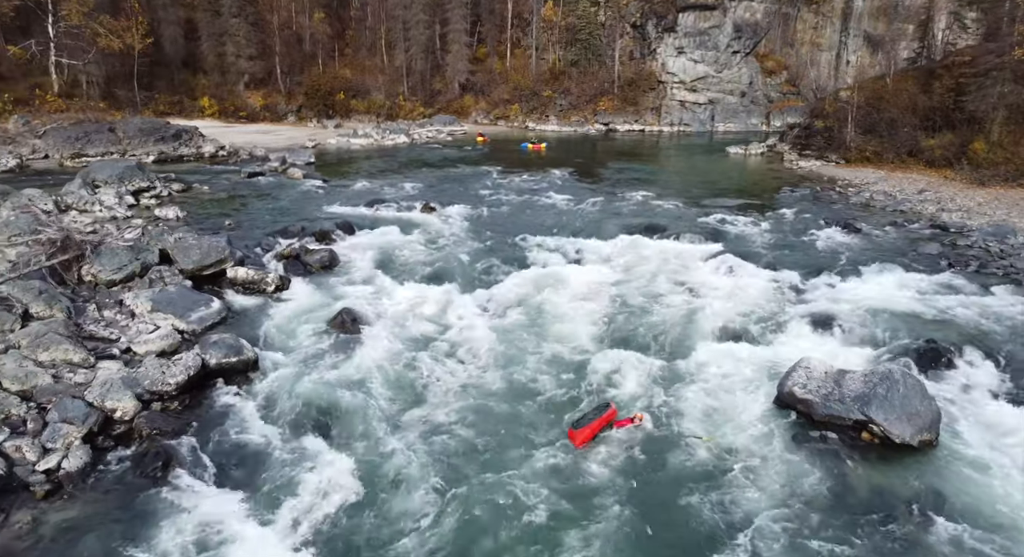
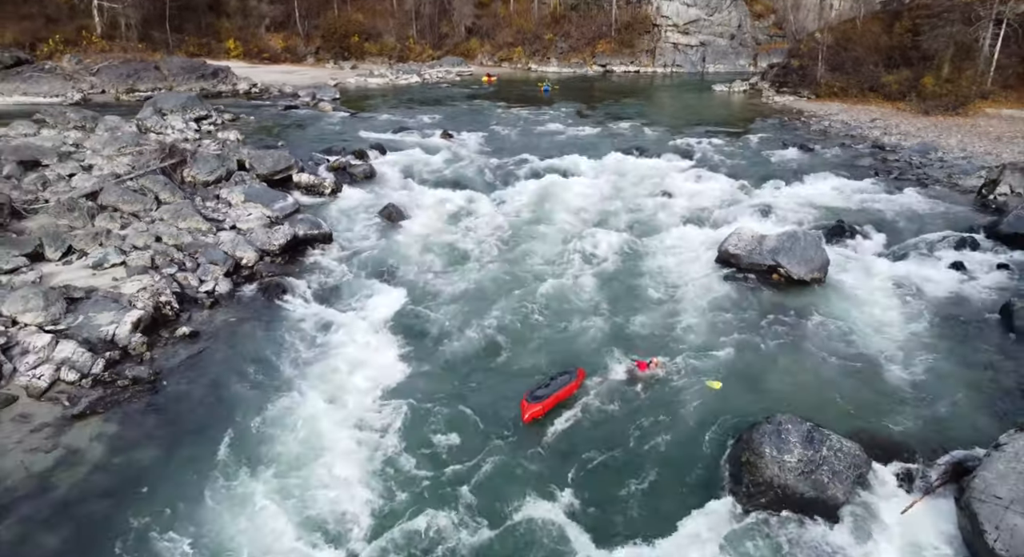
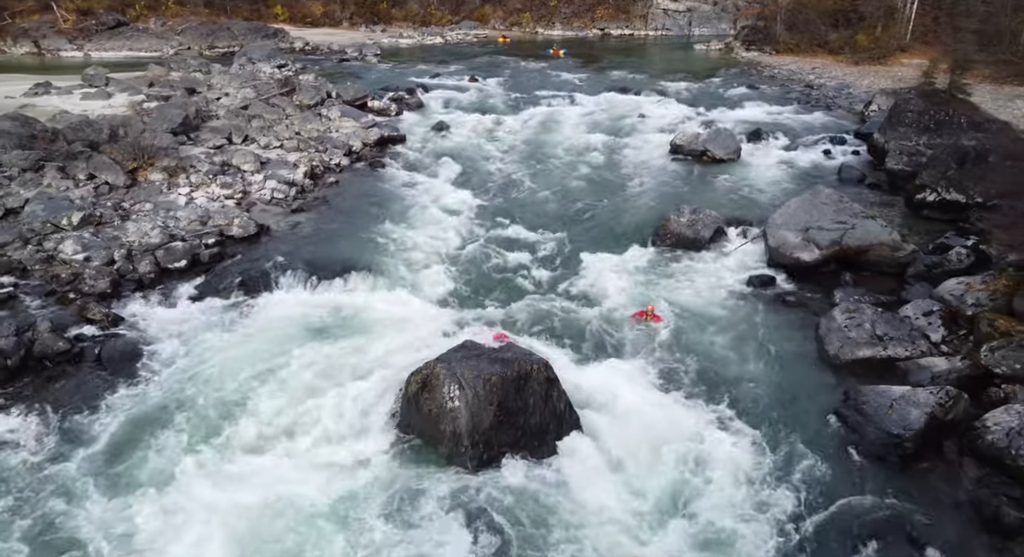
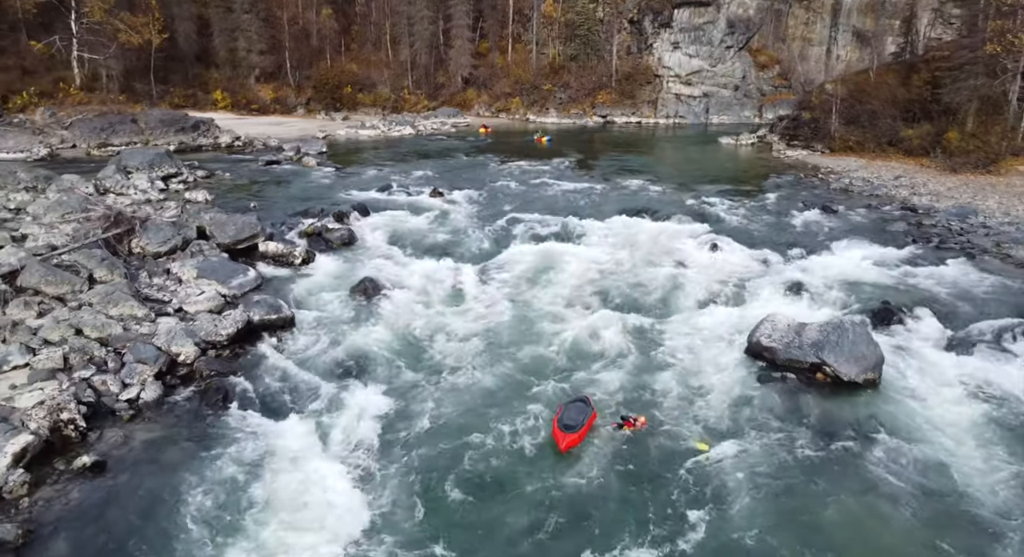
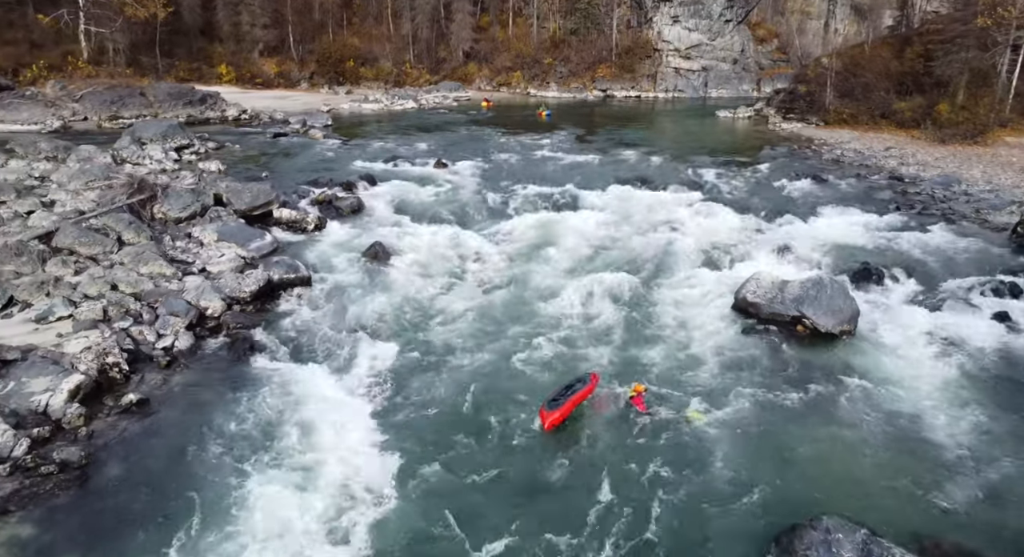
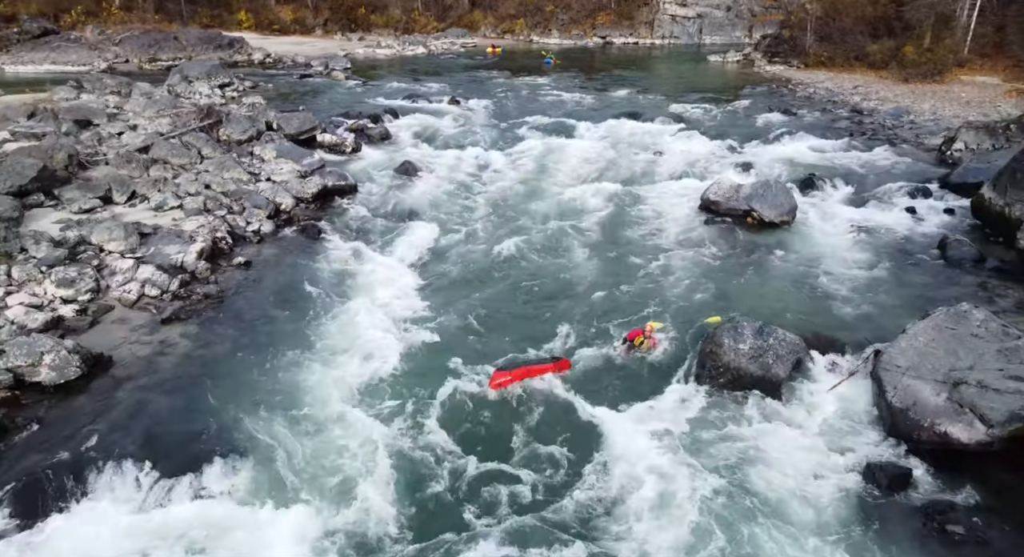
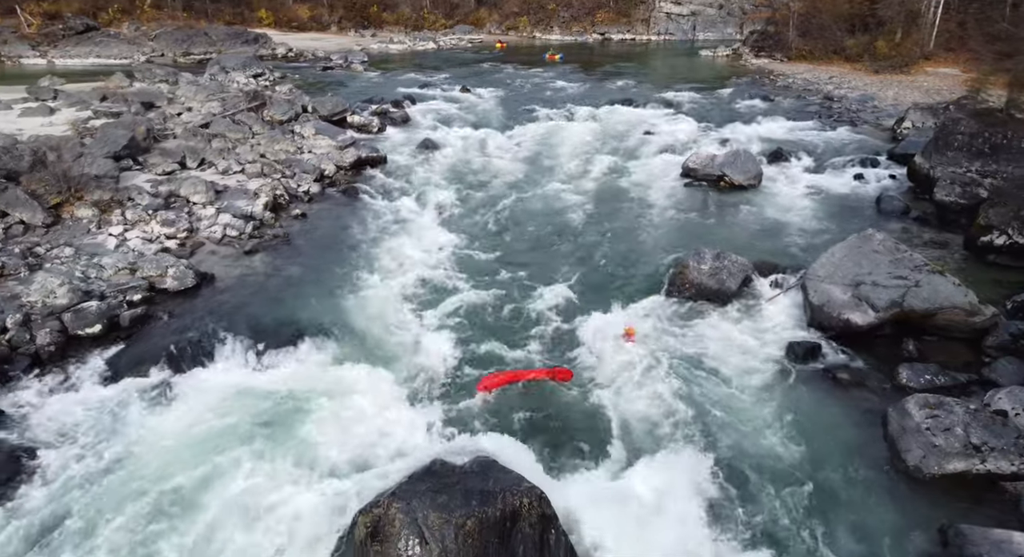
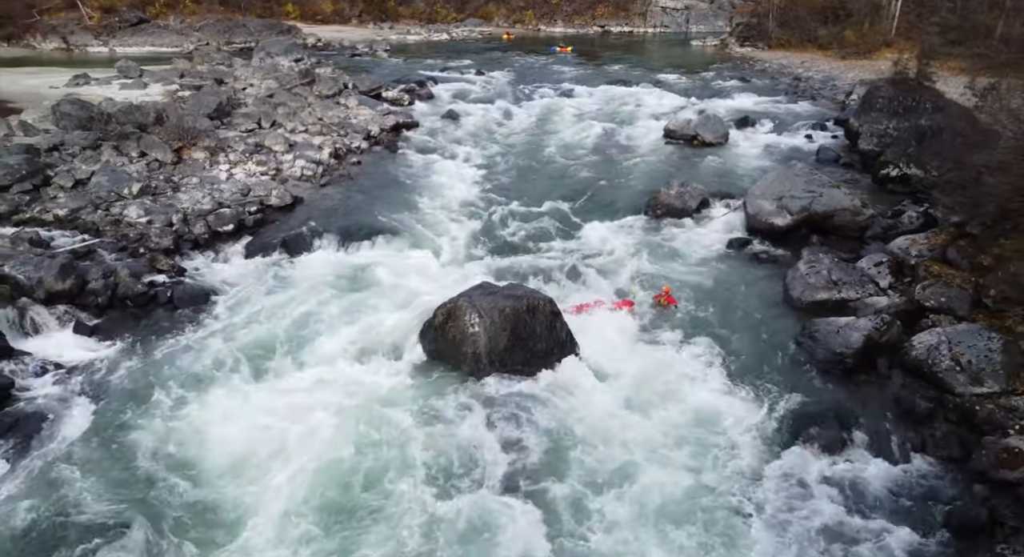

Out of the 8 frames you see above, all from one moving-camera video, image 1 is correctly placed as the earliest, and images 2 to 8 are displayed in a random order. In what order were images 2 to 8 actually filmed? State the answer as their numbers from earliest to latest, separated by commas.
4, 5, 2, 6, 7, 3, 8
